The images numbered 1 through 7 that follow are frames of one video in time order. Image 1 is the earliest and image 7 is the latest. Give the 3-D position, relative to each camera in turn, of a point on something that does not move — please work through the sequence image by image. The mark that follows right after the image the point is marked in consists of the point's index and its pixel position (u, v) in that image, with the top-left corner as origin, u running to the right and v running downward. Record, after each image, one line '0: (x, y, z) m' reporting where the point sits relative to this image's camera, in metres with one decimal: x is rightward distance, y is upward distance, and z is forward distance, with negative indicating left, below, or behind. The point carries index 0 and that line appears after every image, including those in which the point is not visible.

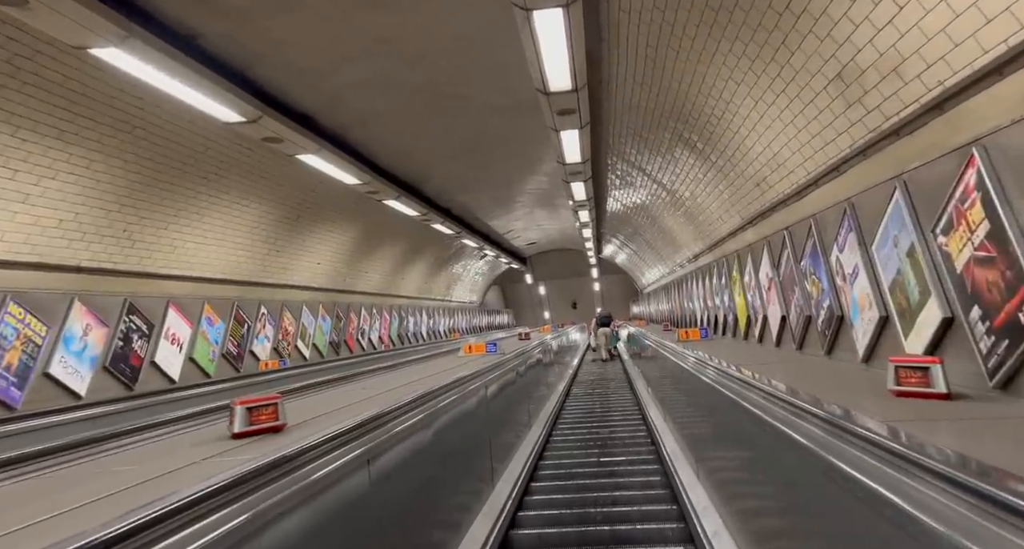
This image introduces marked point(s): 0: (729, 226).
0: (+2.9, +0.7, +6.2) m
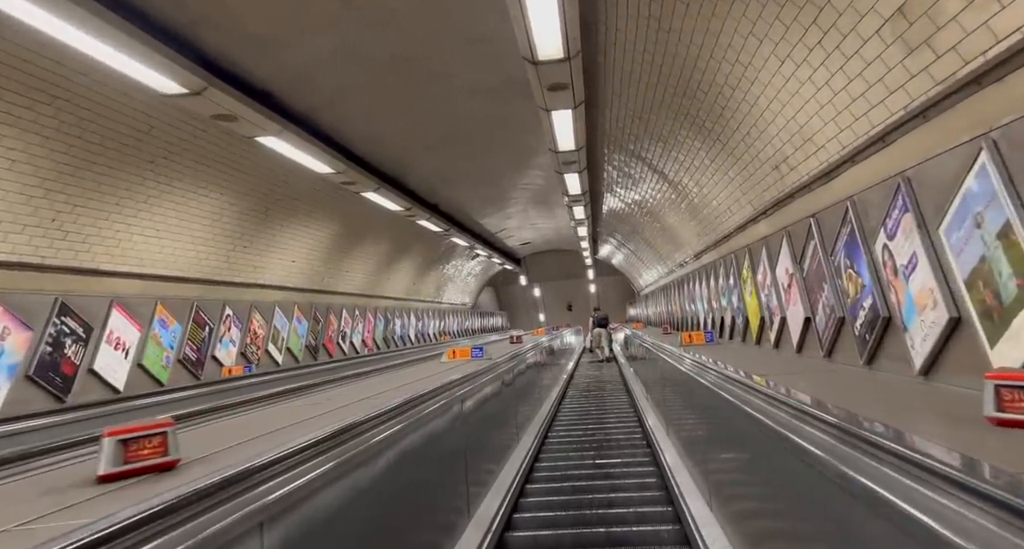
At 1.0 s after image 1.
0: (+2.7, +0.7, +5.6) m
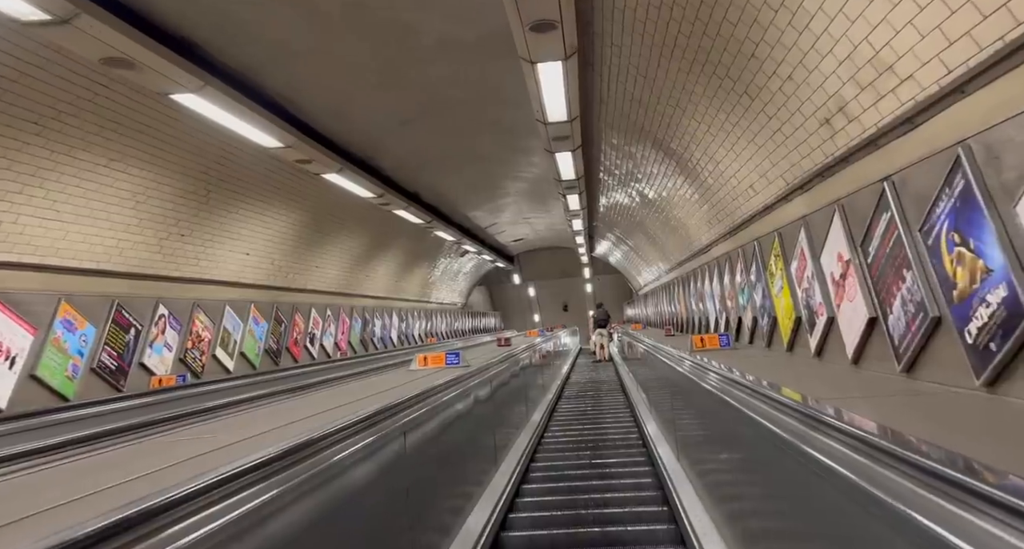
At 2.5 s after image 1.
0: (+2.5, +0.8, +4.7) m
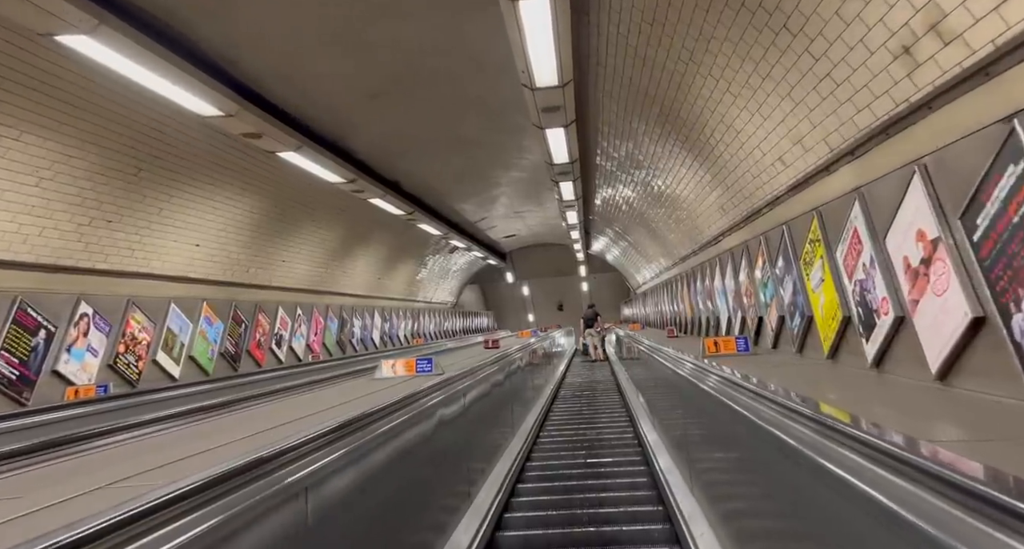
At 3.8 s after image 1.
0: (+2.3, +0.8, +4.0) m
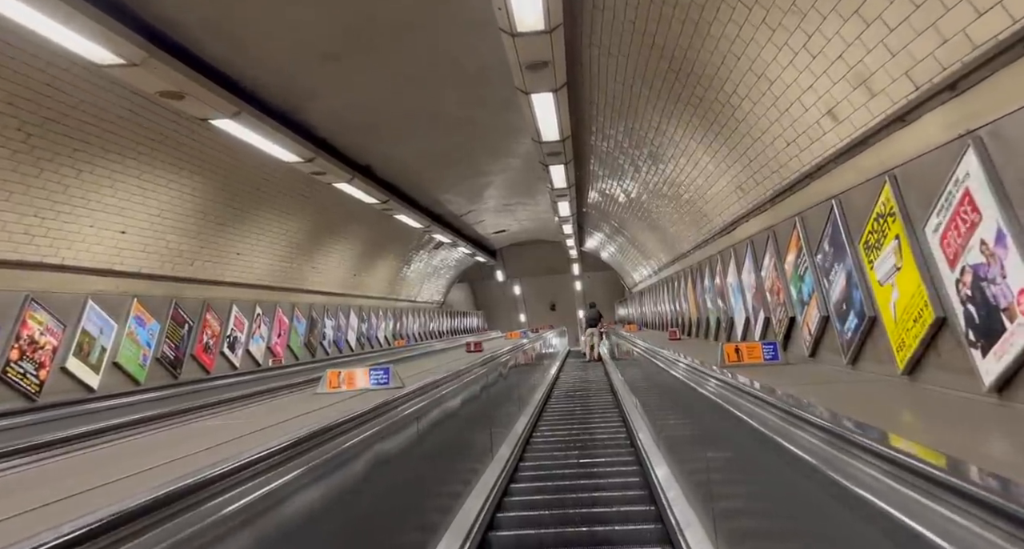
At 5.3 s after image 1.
0: (+2.2, +0.9, +3.2) m
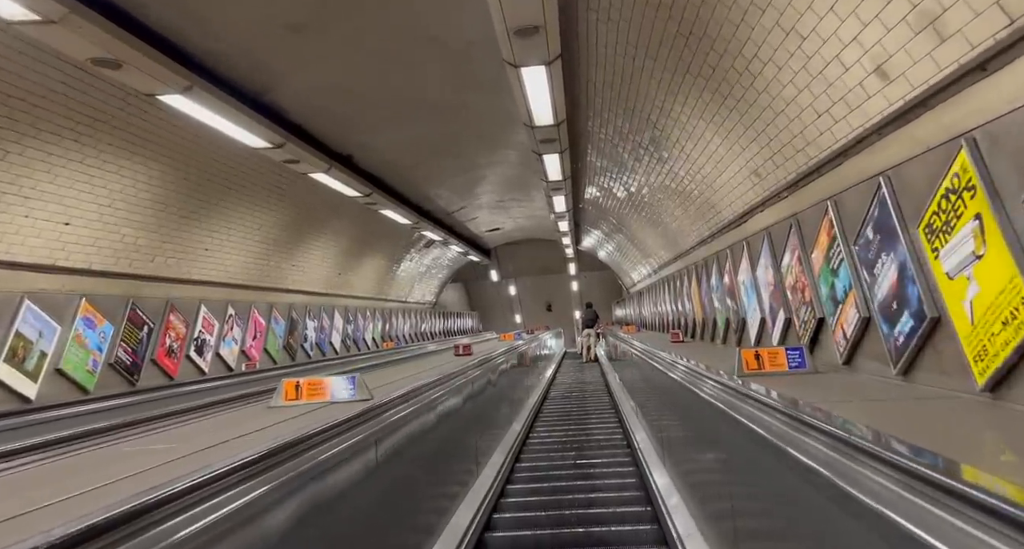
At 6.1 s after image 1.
0: (+2.1, +0.9, +2.7) m
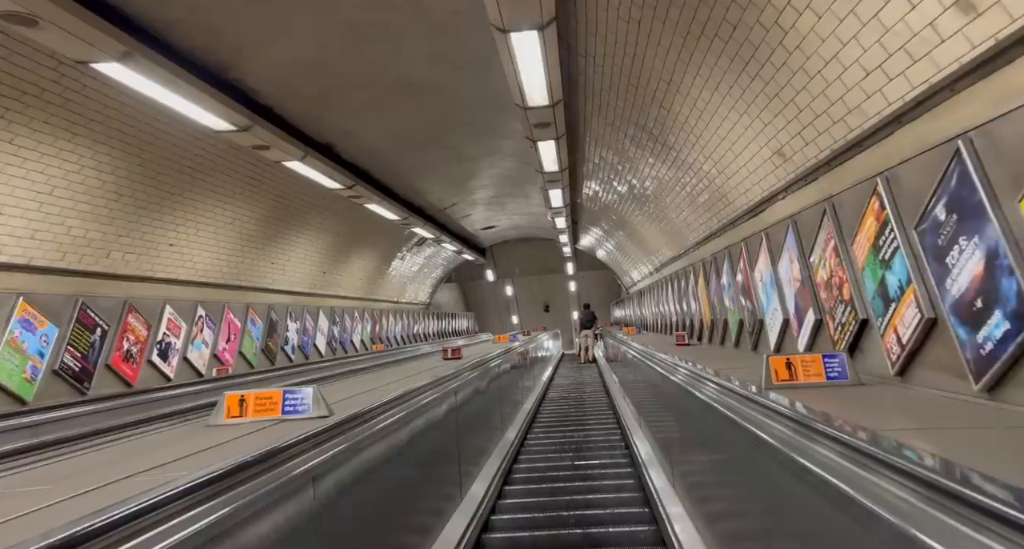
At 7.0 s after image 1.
0: (+2.0, +1.0, +2.2) m
